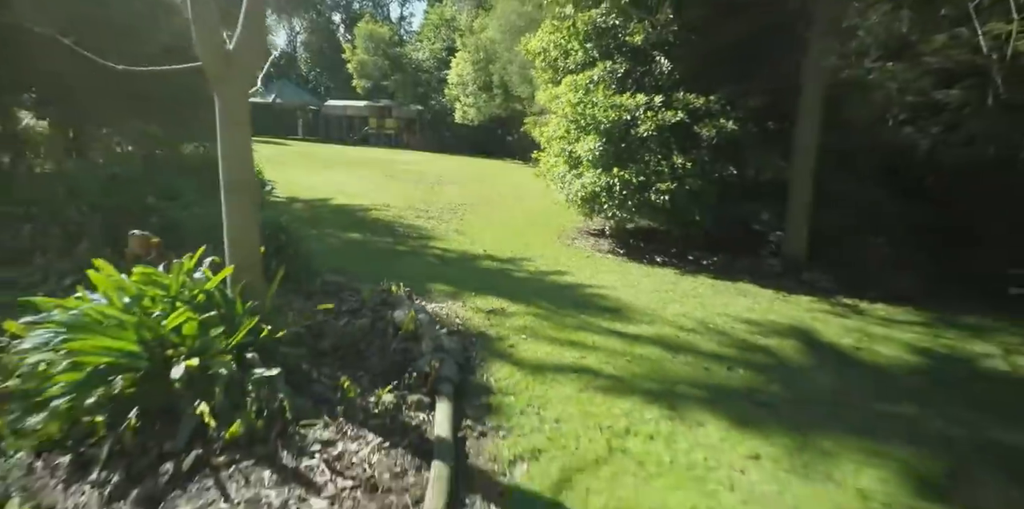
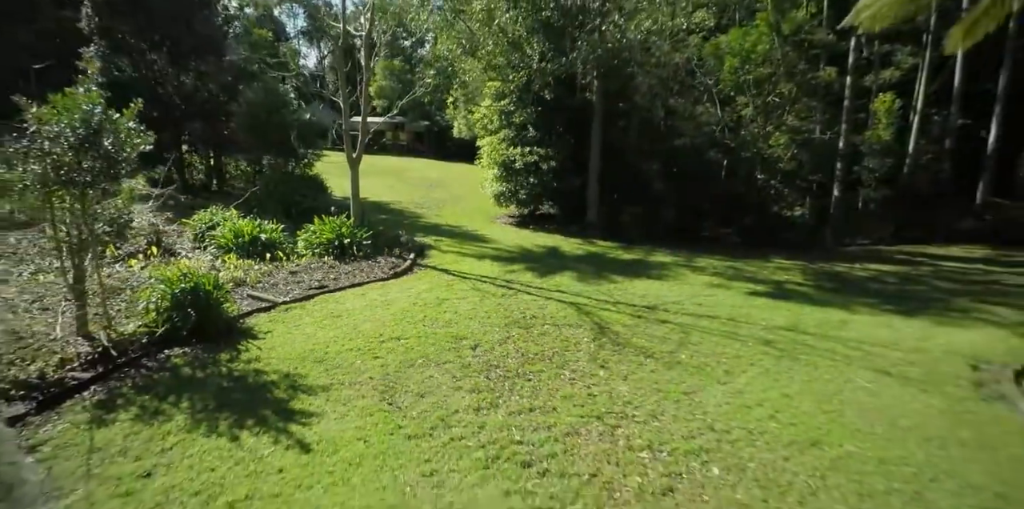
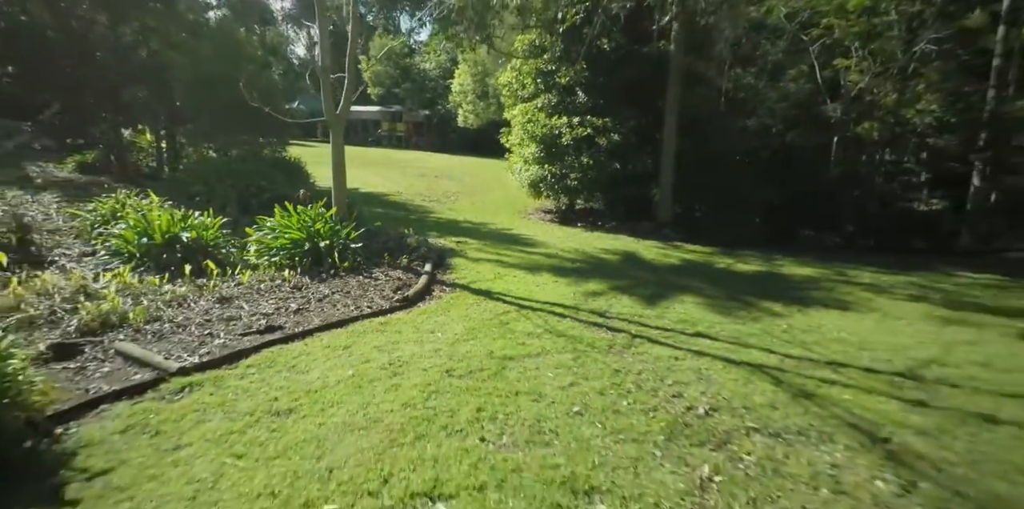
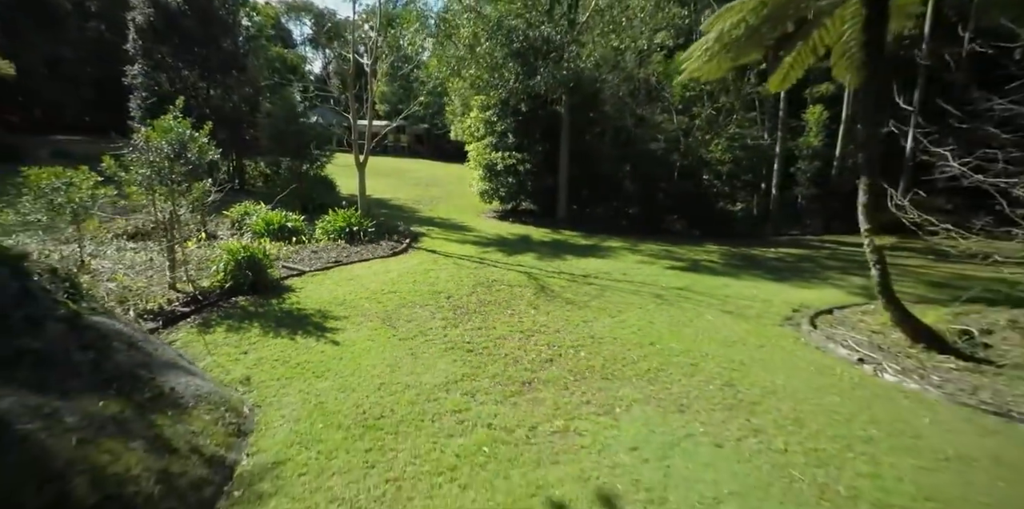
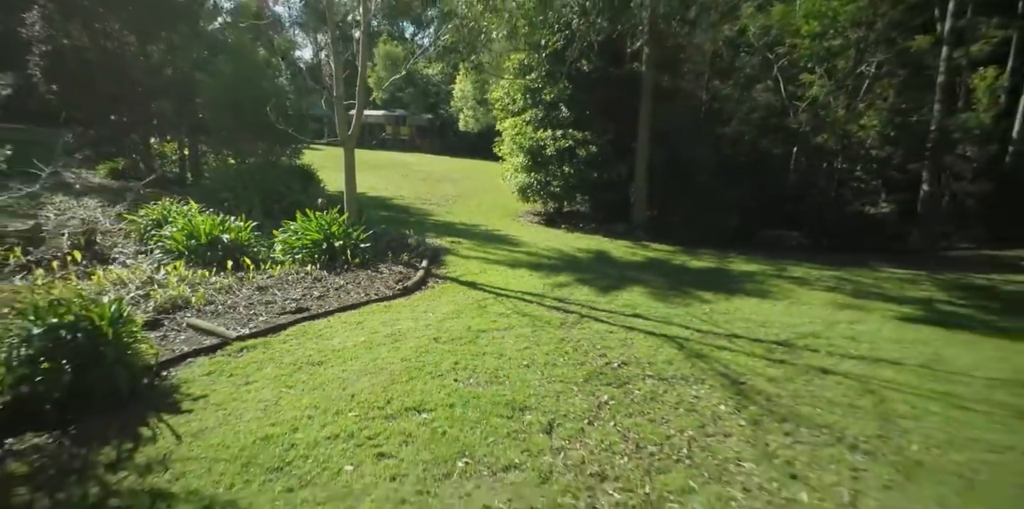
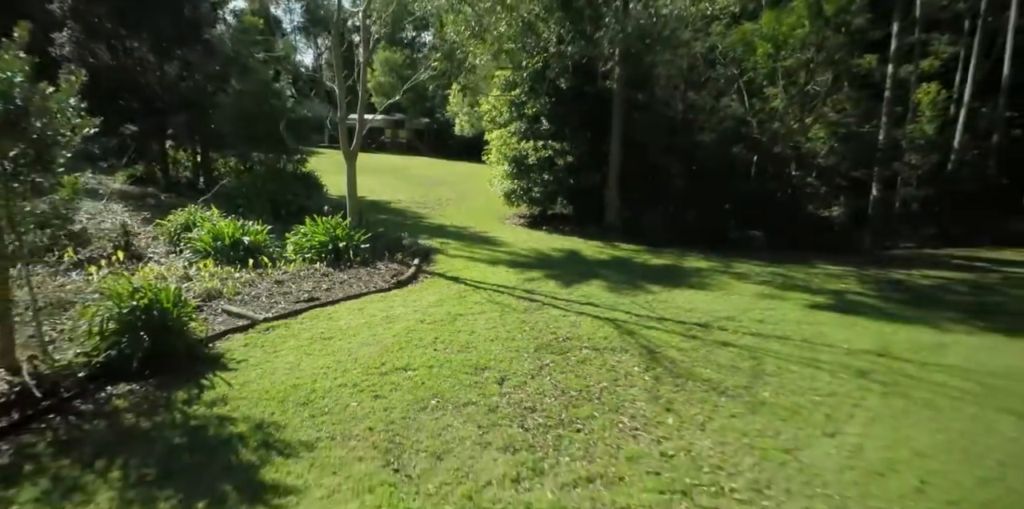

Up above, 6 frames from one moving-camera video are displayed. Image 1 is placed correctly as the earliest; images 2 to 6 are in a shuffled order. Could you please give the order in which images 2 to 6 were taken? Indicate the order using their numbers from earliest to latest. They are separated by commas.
3, 5, 6, 2, 4
